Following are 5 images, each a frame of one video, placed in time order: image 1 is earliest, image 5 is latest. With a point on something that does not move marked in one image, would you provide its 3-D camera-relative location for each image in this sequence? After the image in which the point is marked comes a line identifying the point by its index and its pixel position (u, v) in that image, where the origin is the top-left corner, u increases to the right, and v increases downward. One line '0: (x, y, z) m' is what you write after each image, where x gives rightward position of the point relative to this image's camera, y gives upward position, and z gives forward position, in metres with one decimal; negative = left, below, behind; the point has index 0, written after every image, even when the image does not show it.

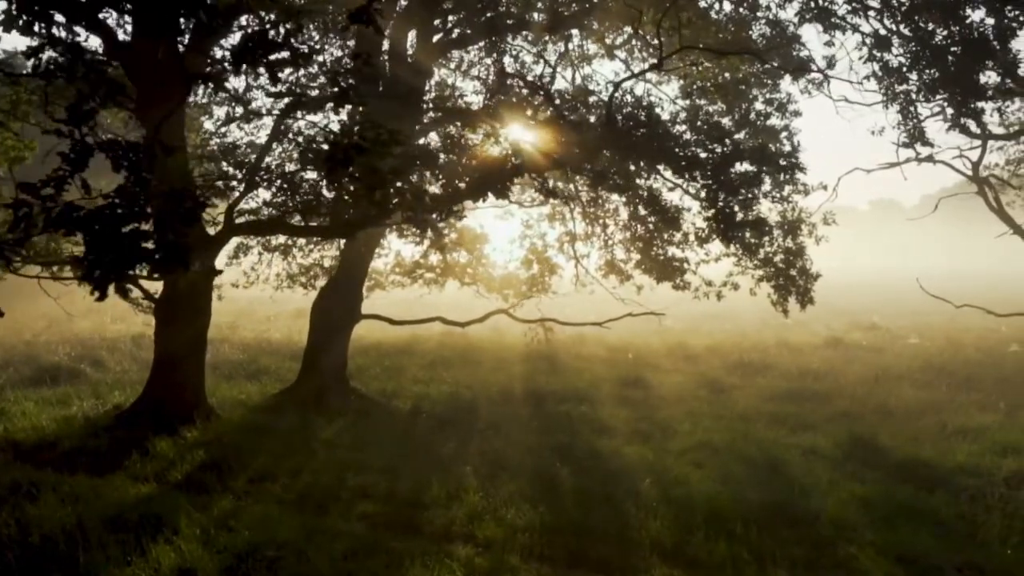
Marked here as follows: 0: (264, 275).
0: (-5.4, +0.3, +19.7) m
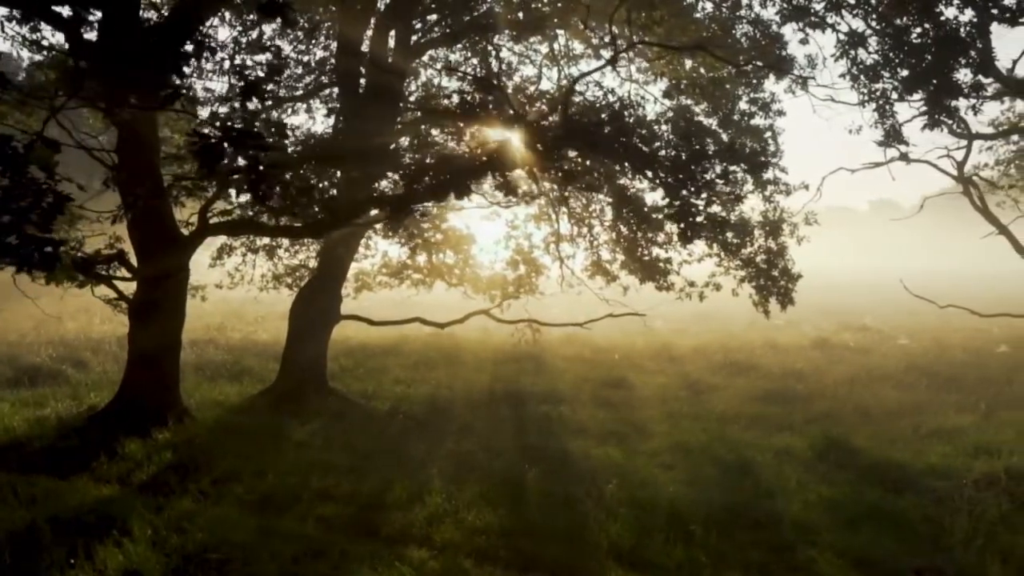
0: (-5.7, +0.3, +19.6) m
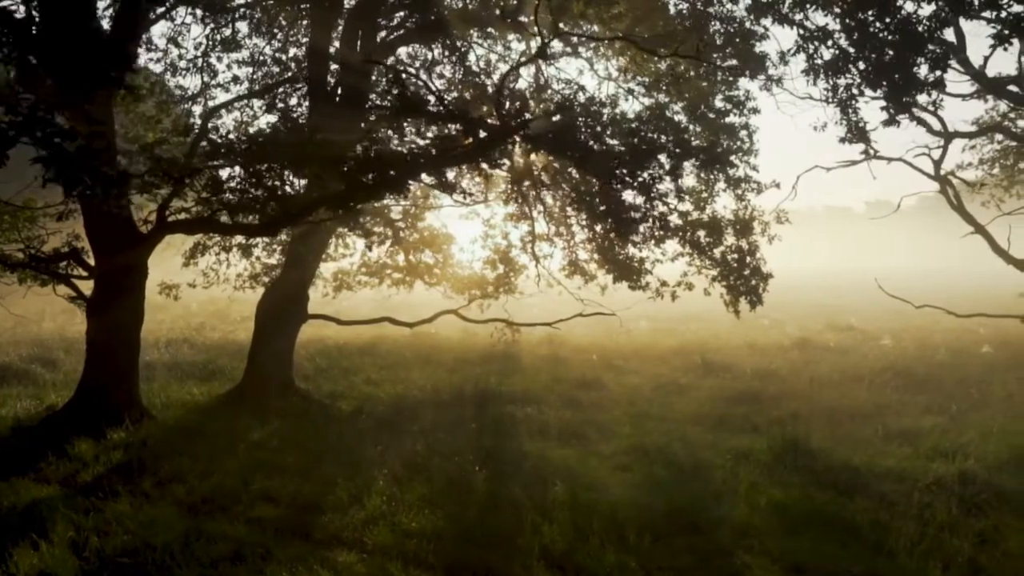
0: (-6.2, +0.3, +19.5) m
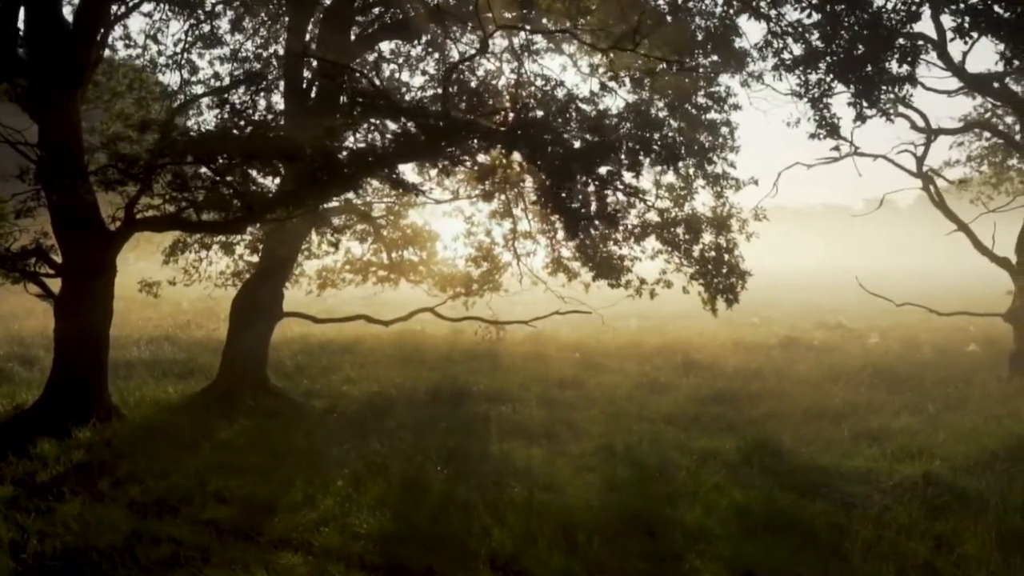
0: (-6.6, +0.3, +19.4) m
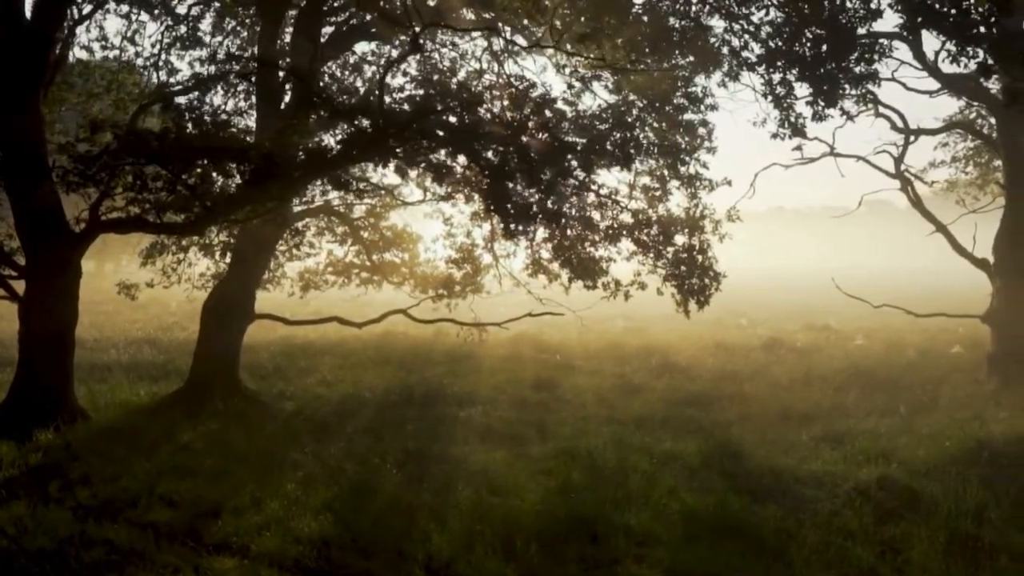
0: (-7.1, +0.3, +19.4) m
